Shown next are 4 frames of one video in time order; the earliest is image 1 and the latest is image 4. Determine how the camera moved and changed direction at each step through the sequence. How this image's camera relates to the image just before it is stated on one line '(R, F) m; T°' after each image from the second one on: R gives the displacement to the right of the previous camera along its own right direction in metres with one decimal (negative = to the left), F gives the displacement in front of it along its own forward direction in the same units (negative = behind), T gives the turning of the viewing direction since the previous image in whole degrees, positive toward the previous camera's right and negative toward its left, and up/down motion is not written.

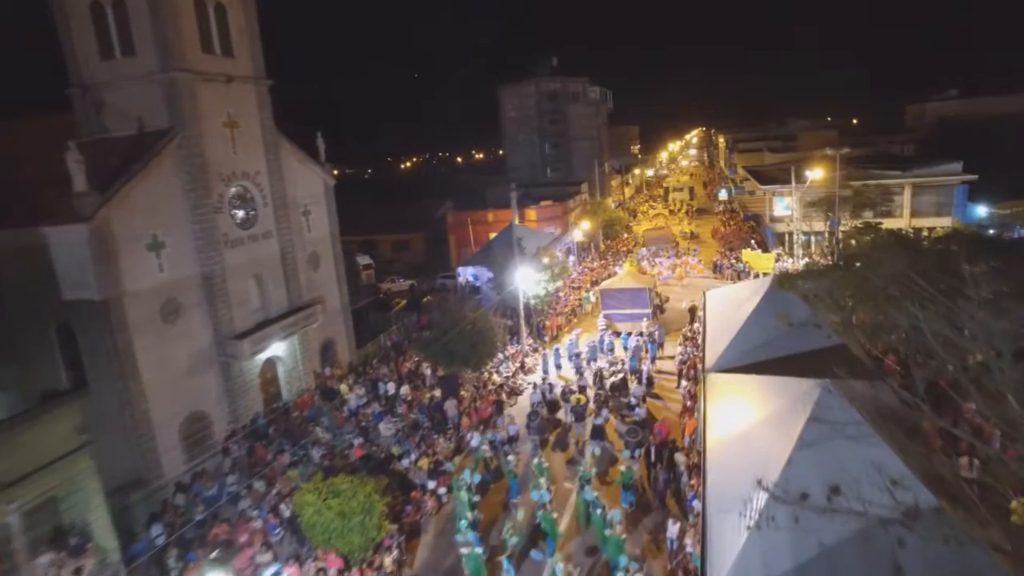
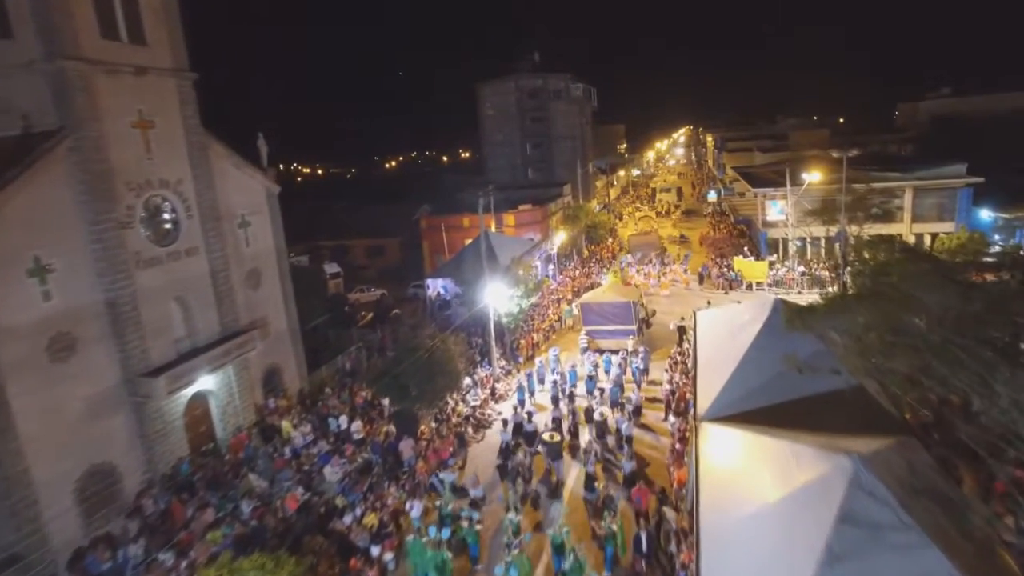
(+0.6, +2.3) m; +1°
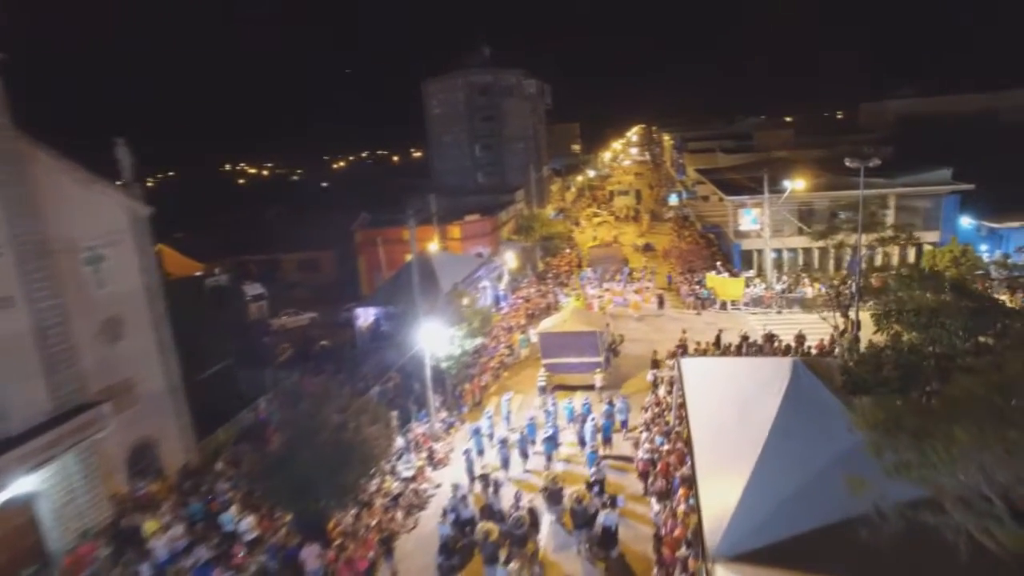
(+0.4, +3.9) m; +4°
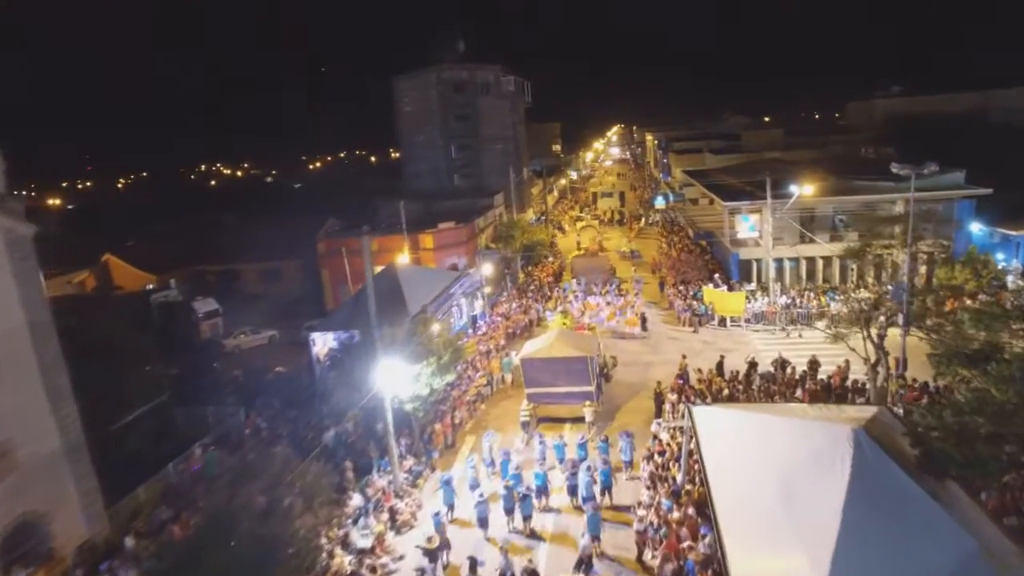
(+0.1, +2.7) m; +2°
